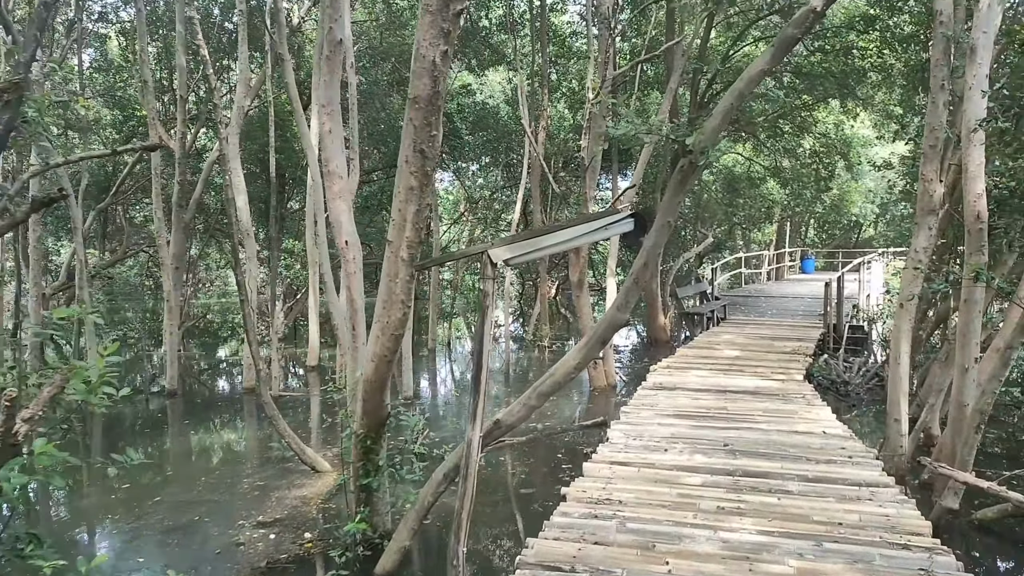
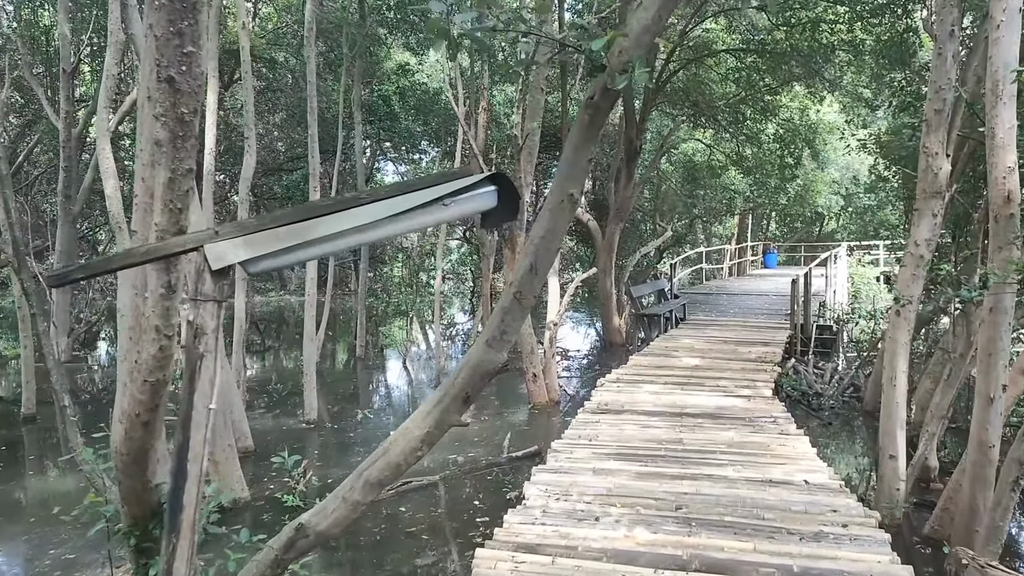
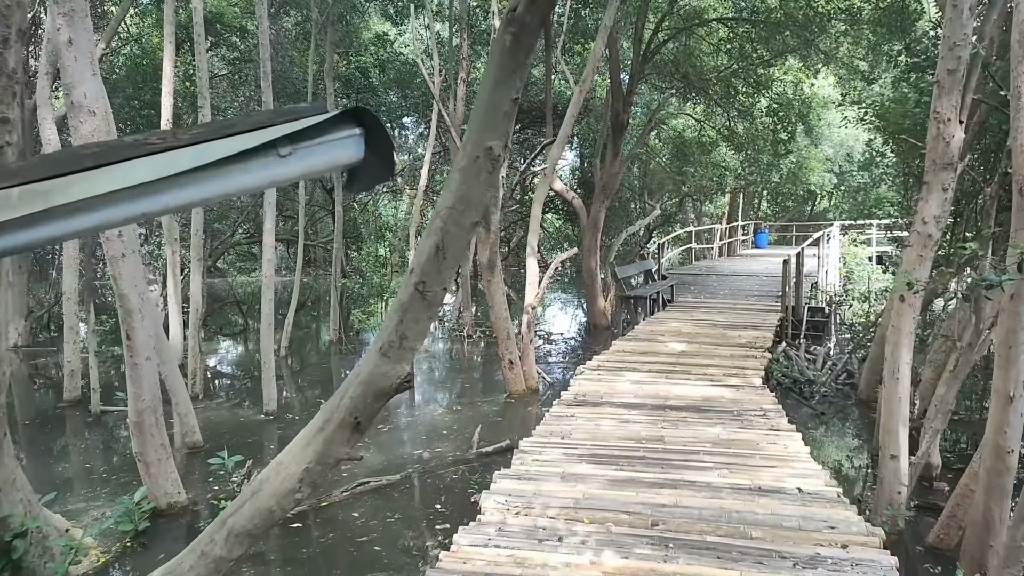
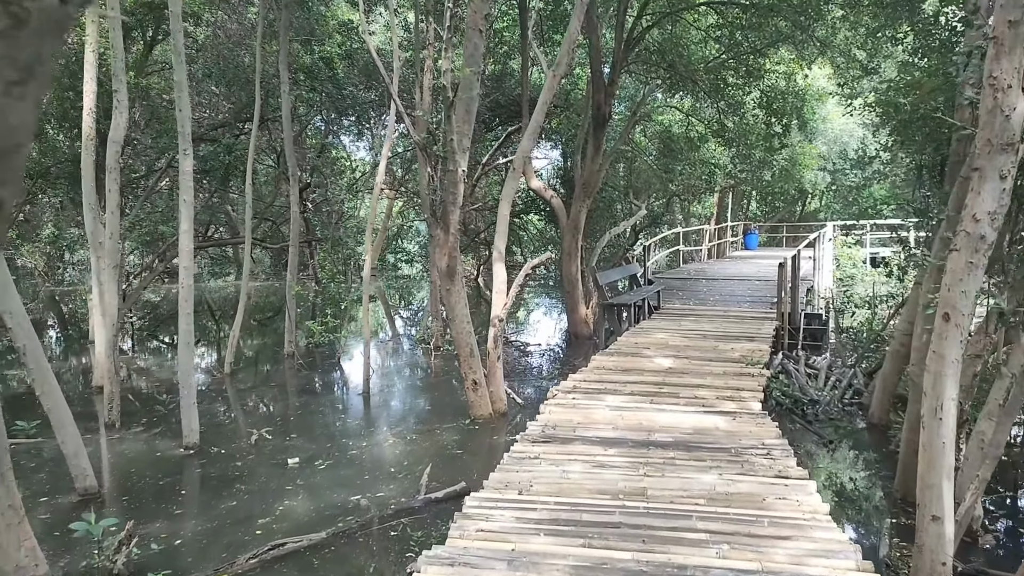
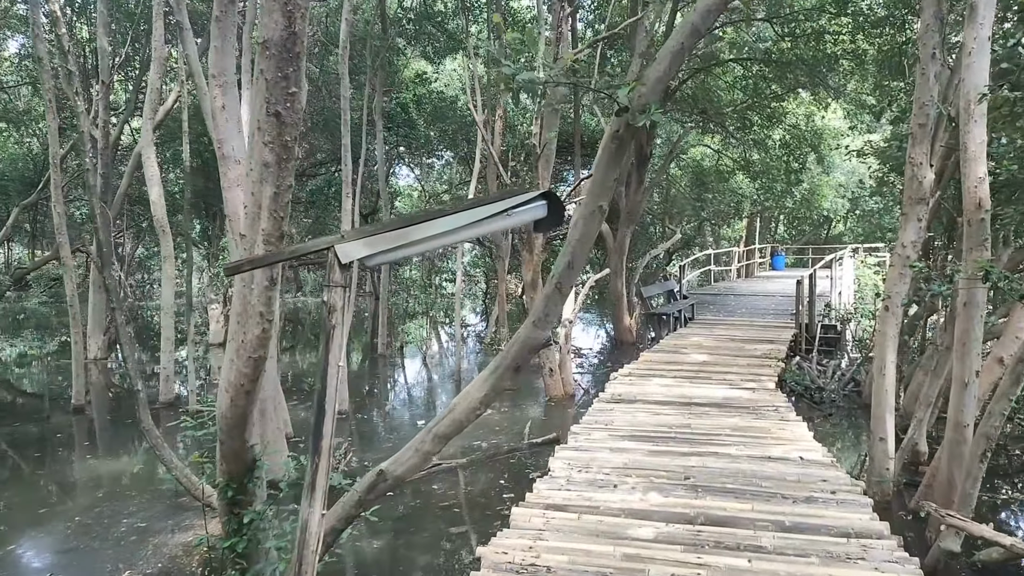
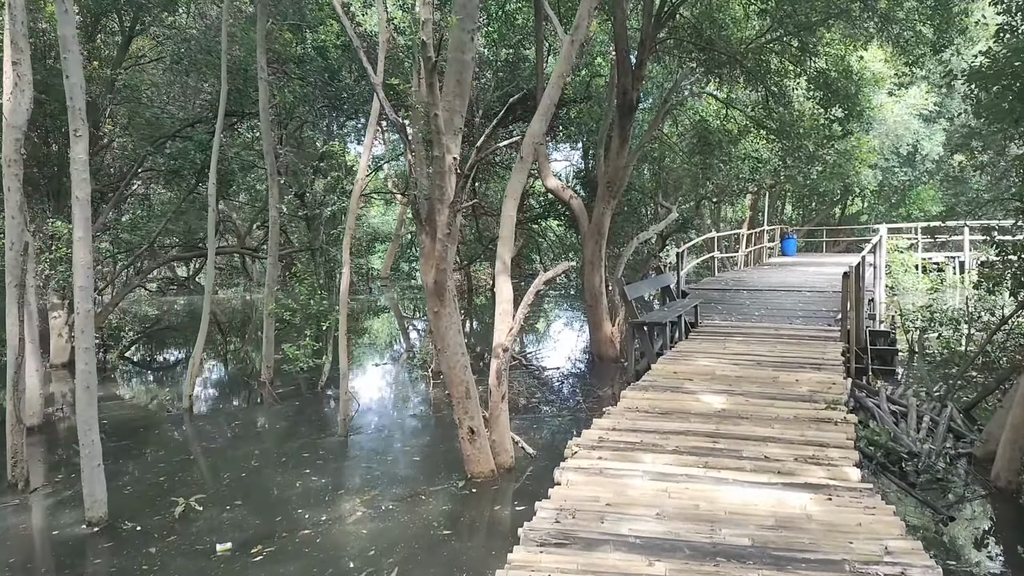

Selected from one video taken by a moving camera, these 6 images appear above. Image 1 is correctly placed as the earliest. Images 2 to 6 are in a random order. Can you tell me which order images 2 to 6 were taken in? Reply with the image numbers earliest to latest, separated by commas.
5, 2, 3, 4, 6
